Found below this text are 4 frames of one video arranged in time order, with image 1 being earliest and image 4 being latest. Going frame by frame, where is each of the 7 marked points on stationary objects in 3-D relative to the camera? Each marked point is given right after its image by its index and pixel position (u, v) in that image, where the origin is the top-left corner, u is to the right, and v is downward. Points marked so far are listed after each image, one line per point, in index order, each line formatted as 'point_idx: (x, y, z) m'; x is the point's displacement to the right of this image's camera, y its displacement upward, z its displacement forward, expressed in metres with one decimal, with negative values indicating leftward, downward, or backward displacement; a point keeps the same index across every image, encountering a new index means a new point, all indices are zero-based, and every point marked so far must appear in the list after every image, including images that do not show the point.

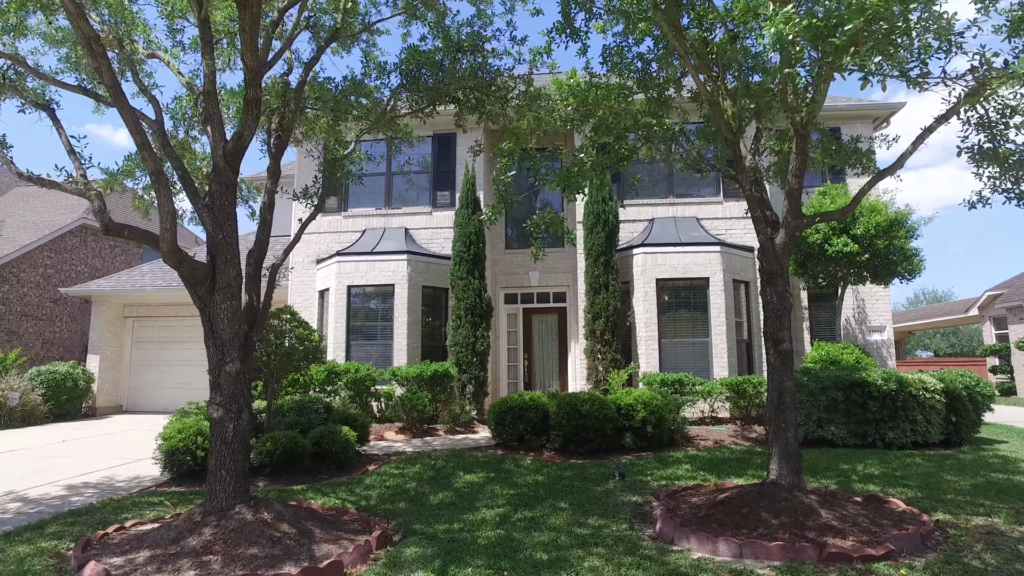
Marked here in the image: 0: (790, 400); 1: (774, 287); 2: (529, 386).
0: (+2.5, -1.0, +5.9) m
1: (+2.5, 0.0, +6.0) m
2: (+0.4, -2.2, +14.3) m
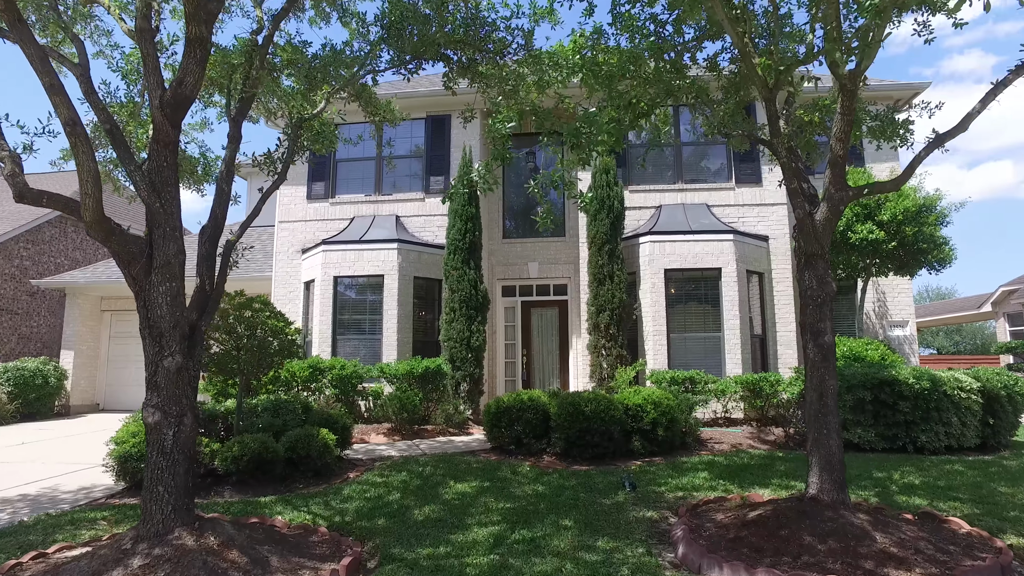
0: (+2.5, -0.9, +5.0) m
1: (+2.4, +0.2, +5.2) m
2: (+0.3, -2.0, +13.5) m
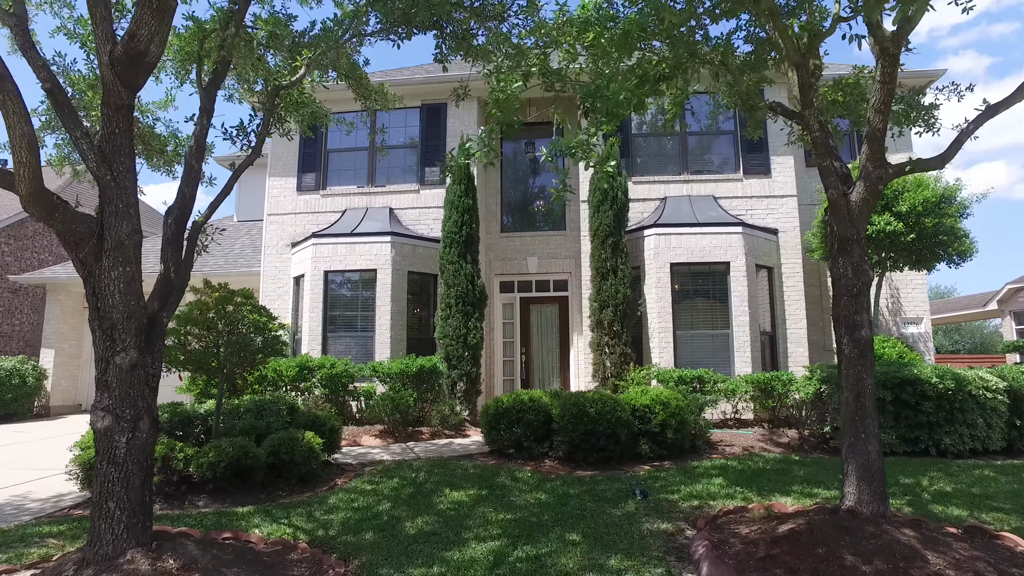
0: (+2.5, -0.8, +4.5) m
1: (+2.4, +0.2, +4.7) m
2: (+0.3, -1.9, +13.0) m
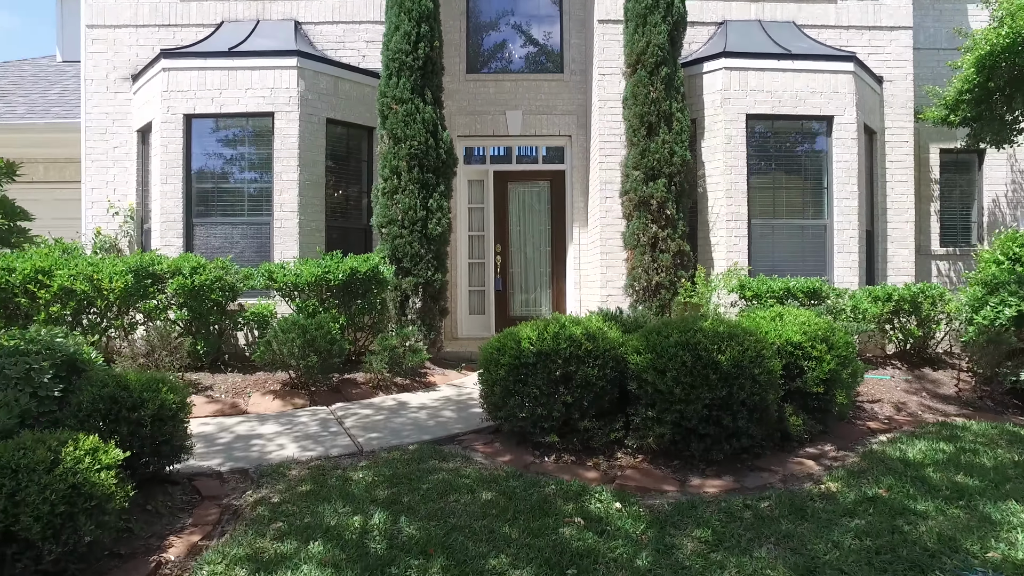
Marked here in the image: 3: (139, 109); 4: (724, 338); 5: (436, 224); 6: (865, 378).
0: (+3.2, -0.2, +0.8) m
1: (+3.1, +0.8, +0.8) m
2: (-0.1, -0.1, +8.9) m
3: (-4.6, +2.2, +7.9) m
4: (+1.3, -0.3, +3.9) m
5: (-0.8, +0.7, +7.1) m
6: (+3.3, -0.9, +6.1) m
